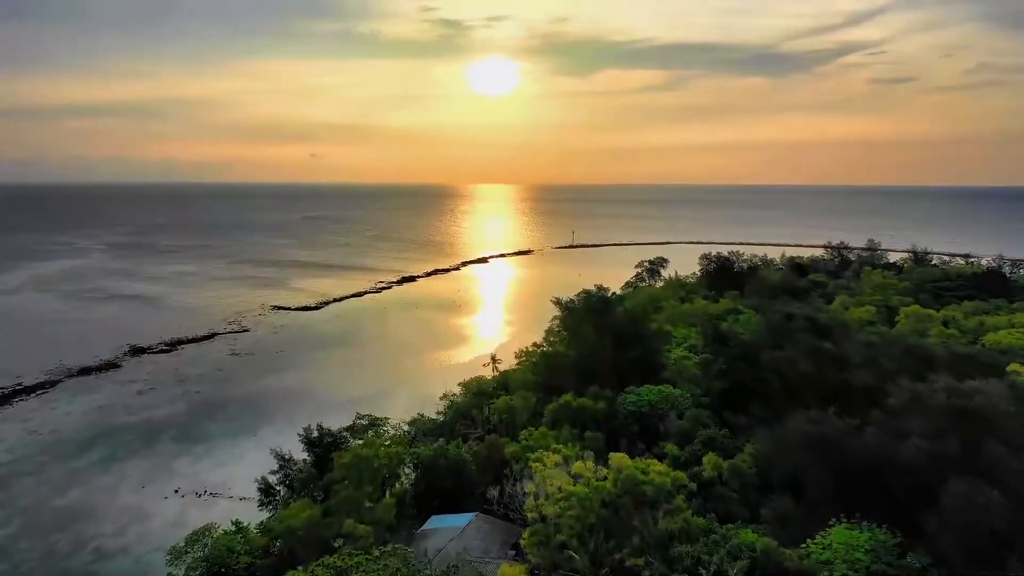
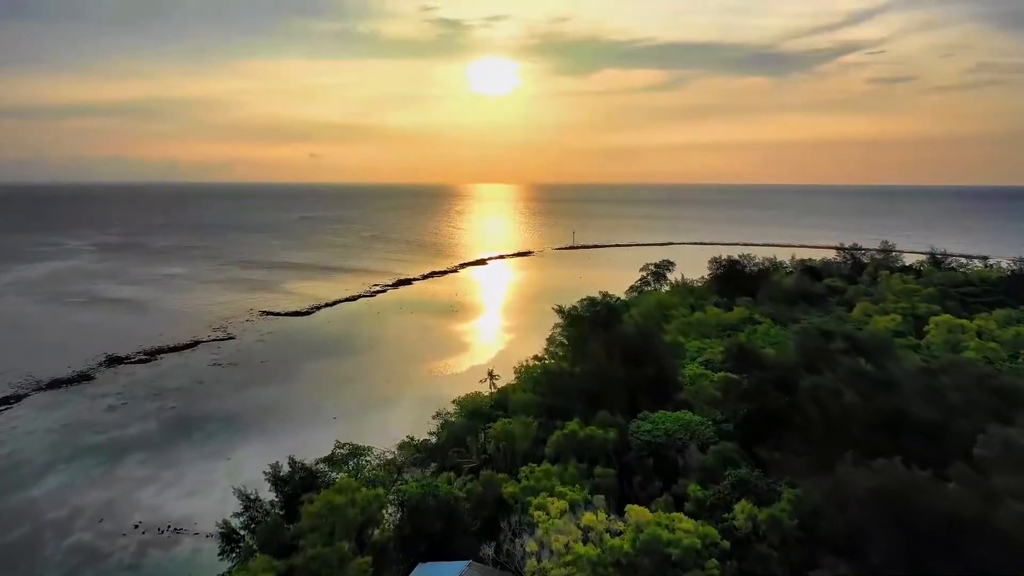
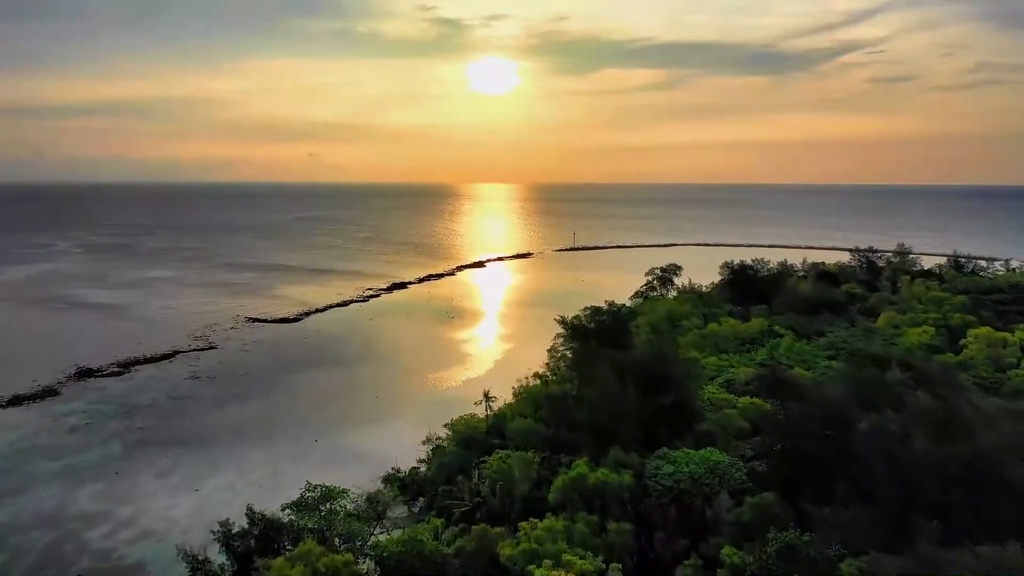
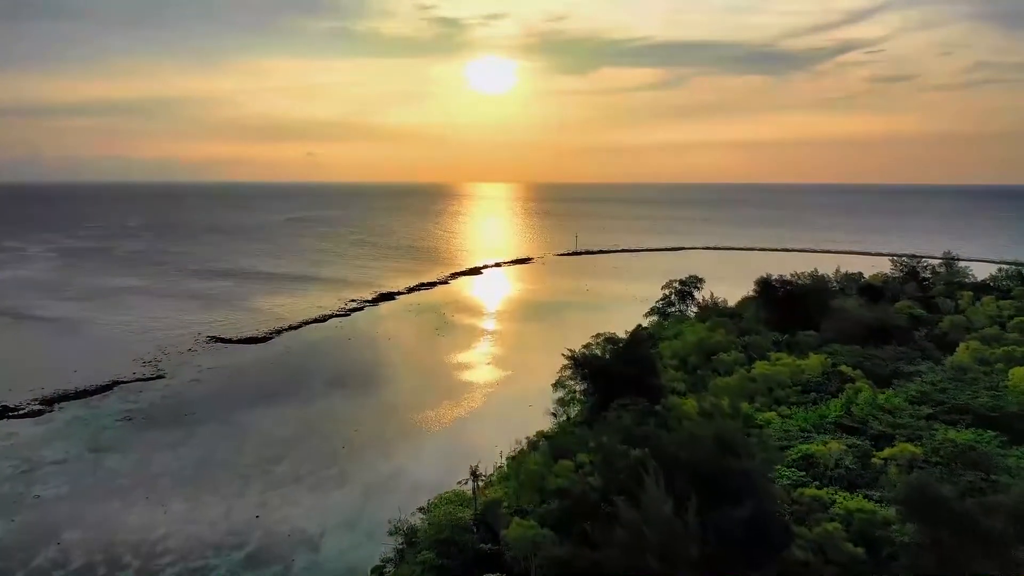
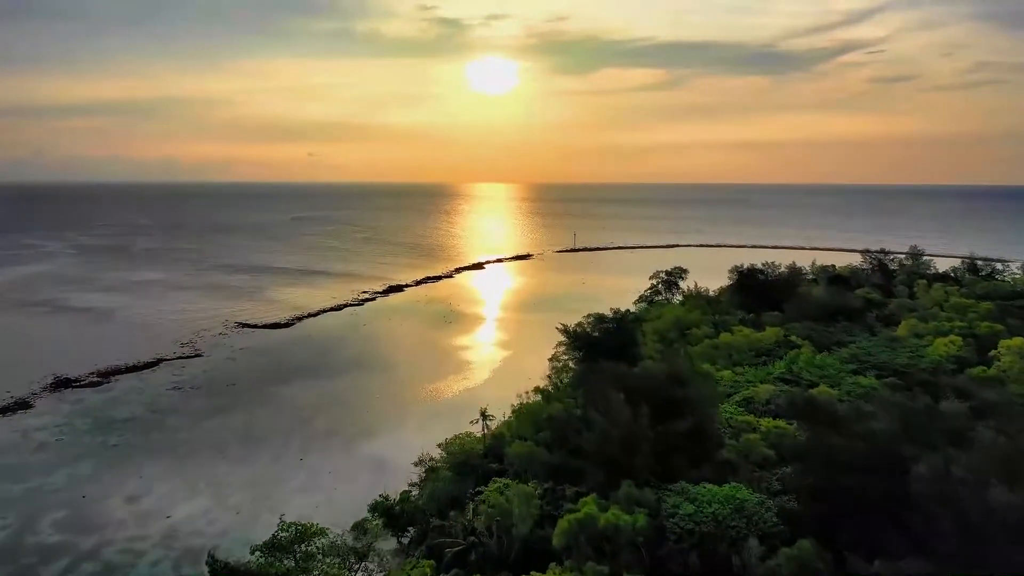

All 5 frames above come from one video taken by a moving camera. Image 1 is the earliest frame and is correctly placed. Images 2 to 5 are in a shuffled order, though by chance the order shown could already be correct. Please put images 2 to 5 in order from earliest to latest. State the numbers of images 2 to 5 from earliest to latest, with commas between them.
2, 3, 5, 4
